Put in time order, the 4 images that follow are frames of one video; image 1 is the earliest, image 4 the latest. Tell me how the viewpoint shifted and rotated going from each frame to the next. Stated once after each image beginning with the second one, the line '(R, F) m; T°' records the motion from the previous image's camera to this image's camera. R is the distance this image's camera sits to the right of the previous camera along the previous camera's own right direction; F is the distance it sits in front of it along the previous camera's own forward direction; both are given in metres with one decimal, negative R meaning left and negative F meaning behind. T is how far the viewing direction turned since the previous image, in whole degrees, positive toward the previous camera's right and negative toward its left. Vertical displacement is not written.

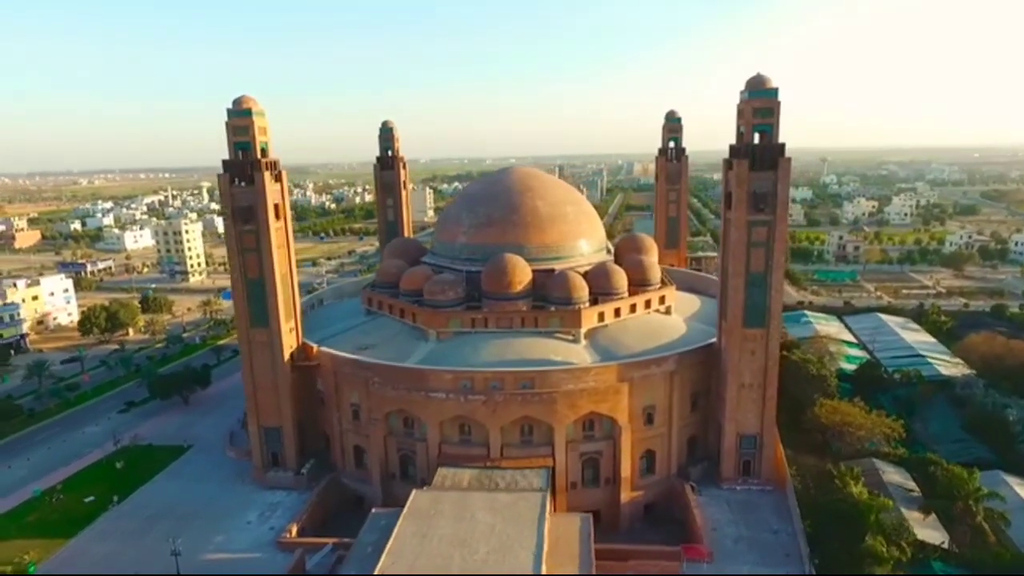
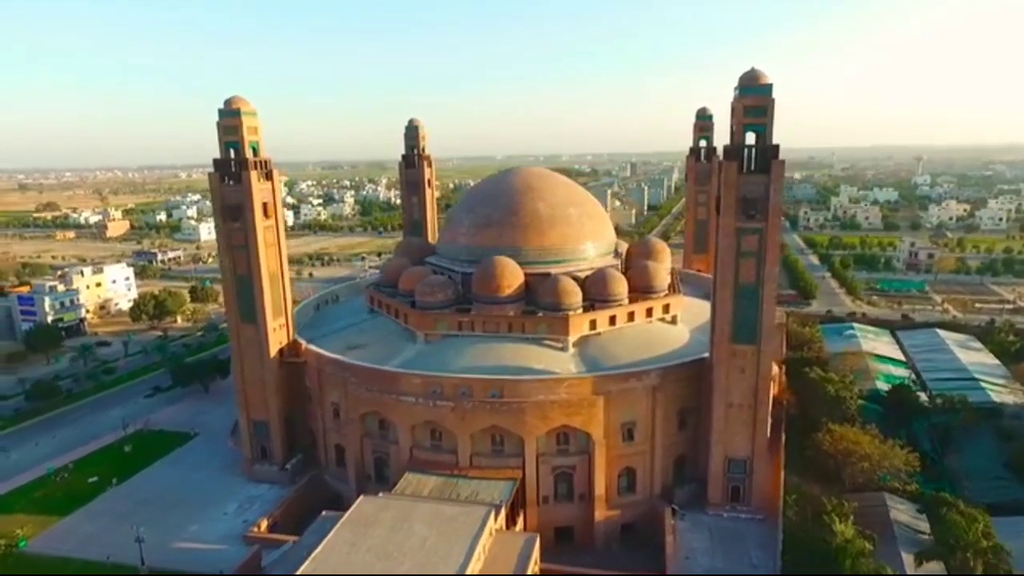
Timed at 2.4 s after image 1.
(+4.1, +1.0) m; -8°
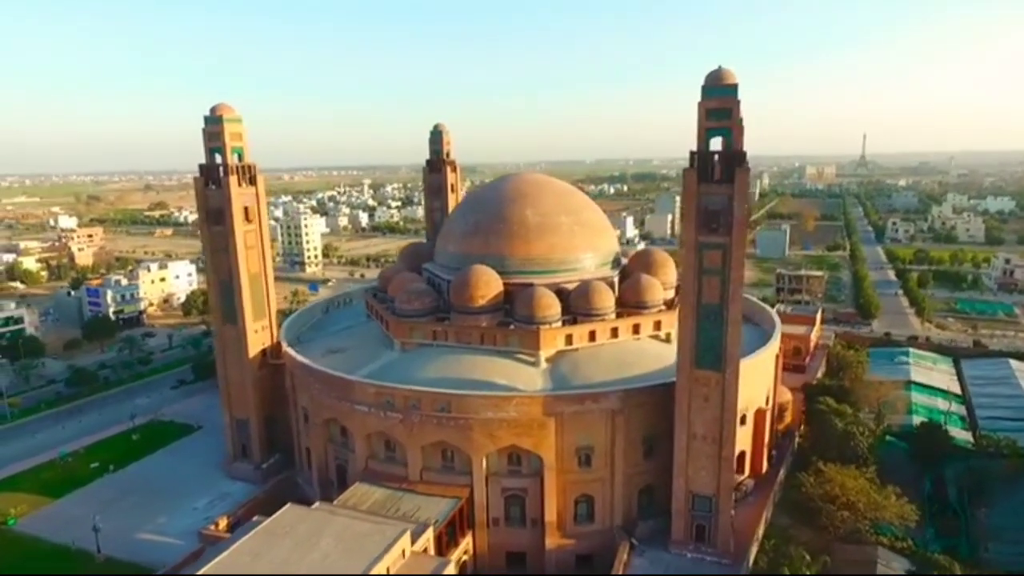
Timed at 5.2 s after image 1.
(+5.2, +1.4) m; -9°
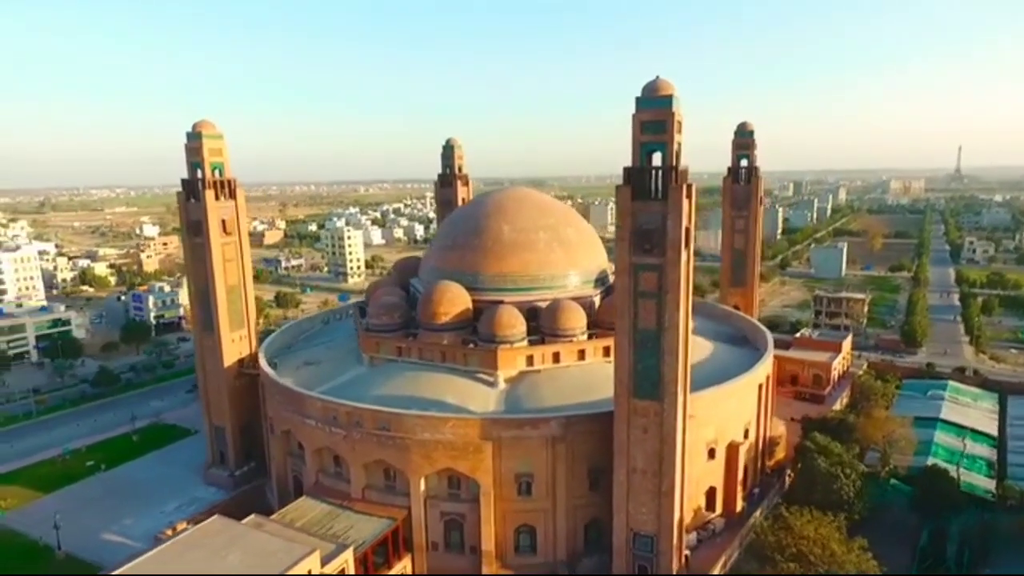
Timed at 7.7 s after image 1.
(+4.7, +1.2) m; -8°
